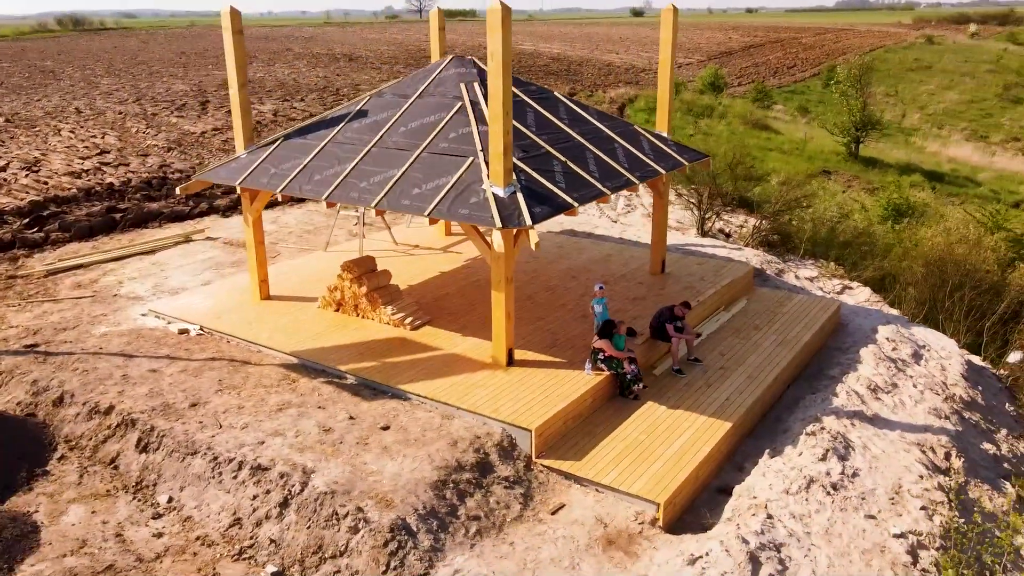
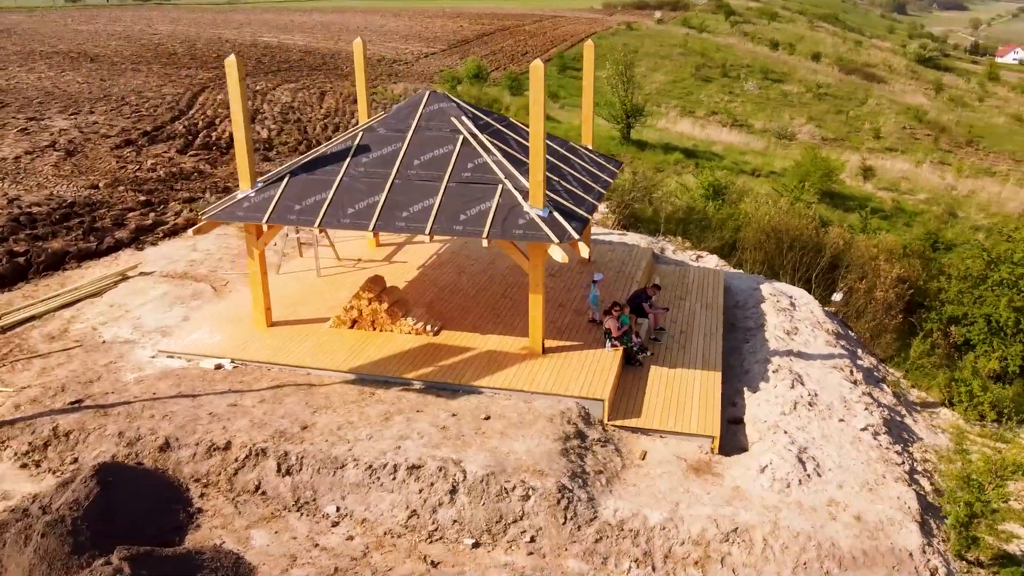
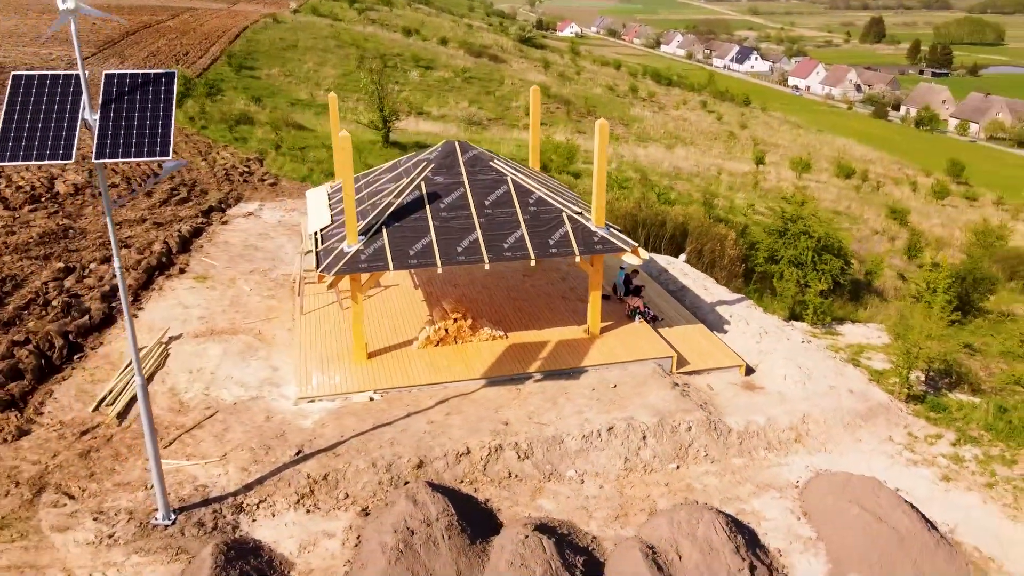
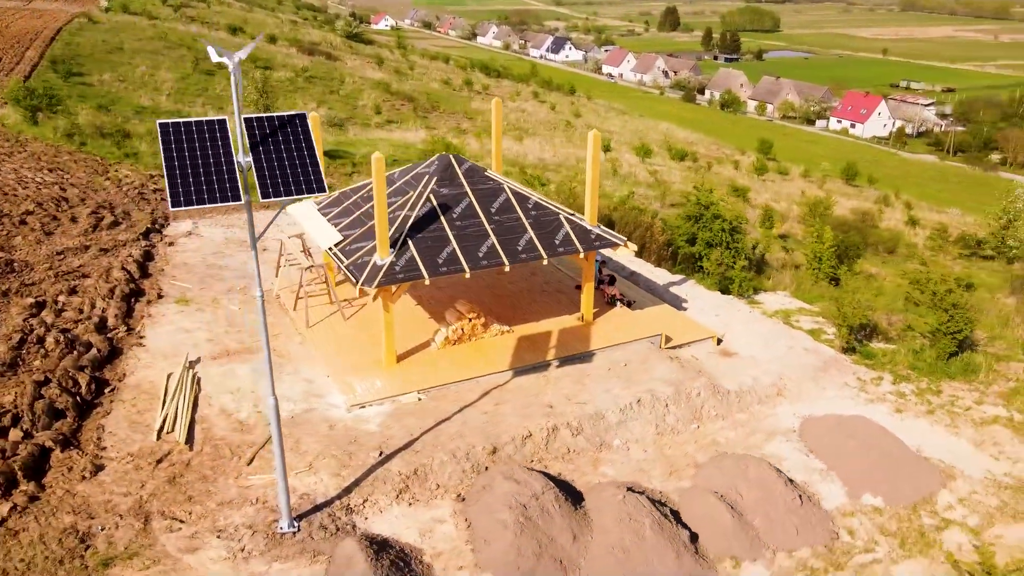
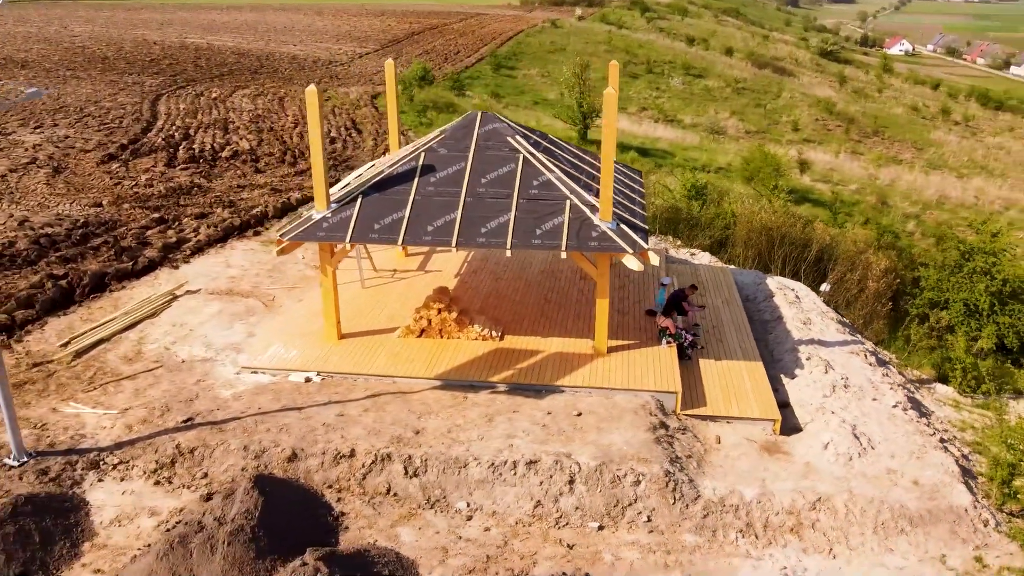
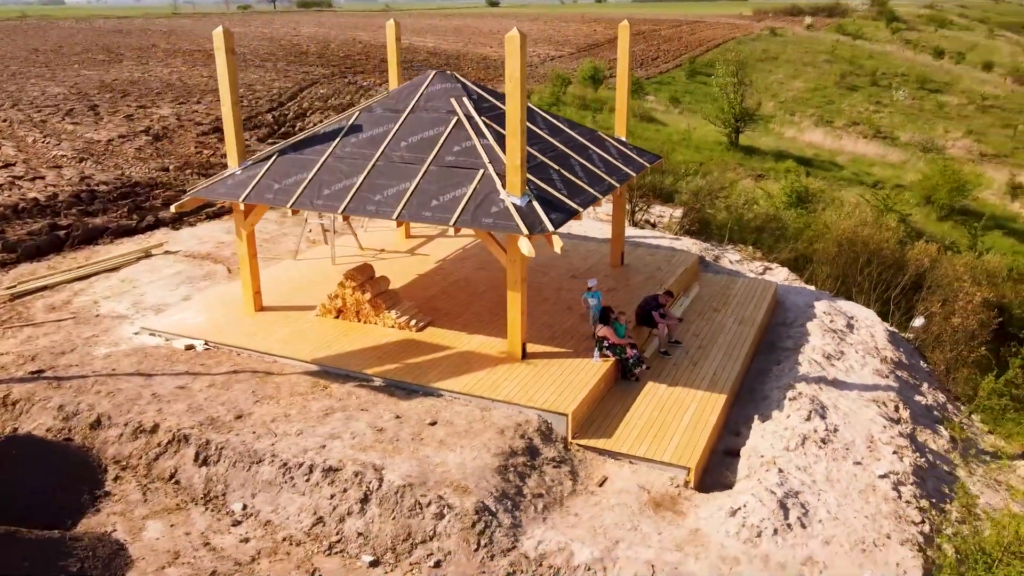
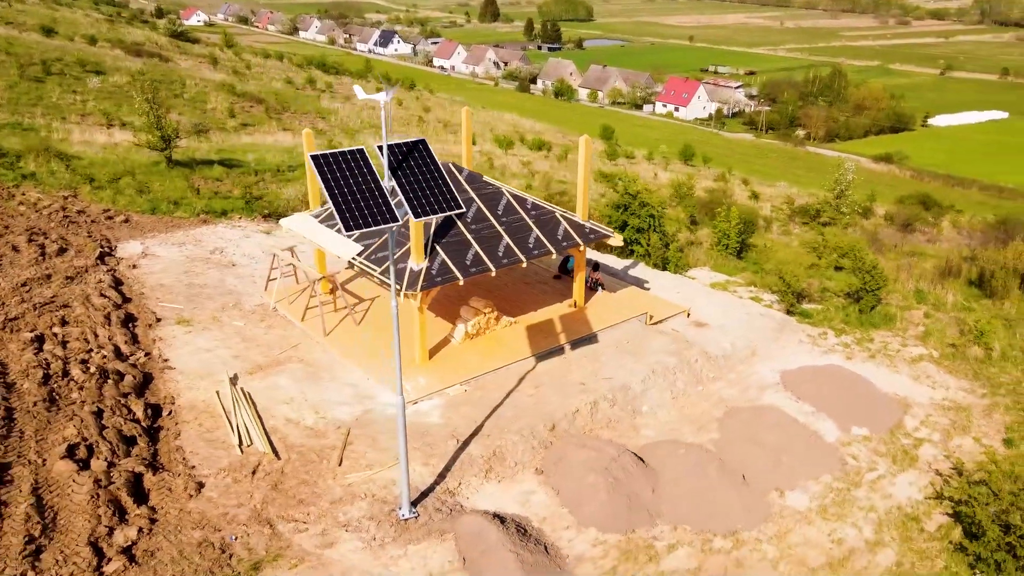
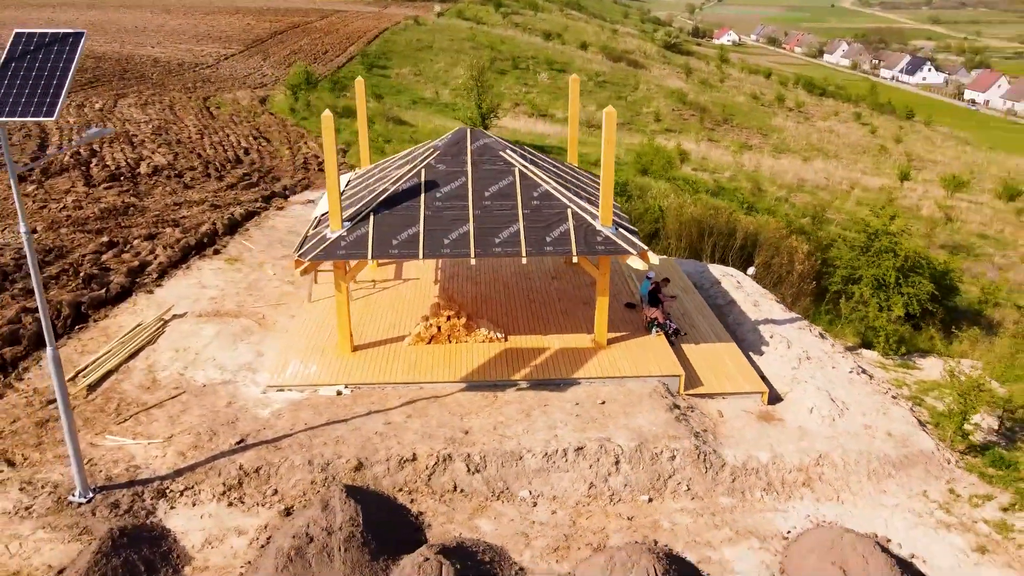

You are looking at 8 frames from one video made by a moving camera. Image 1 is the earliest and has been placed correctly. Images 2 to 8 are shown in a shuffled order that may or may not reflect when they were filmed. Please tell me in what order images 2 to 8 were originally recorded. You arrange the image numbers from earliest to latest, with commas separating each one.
6, 2, 5, 8, 3, 4, 7
